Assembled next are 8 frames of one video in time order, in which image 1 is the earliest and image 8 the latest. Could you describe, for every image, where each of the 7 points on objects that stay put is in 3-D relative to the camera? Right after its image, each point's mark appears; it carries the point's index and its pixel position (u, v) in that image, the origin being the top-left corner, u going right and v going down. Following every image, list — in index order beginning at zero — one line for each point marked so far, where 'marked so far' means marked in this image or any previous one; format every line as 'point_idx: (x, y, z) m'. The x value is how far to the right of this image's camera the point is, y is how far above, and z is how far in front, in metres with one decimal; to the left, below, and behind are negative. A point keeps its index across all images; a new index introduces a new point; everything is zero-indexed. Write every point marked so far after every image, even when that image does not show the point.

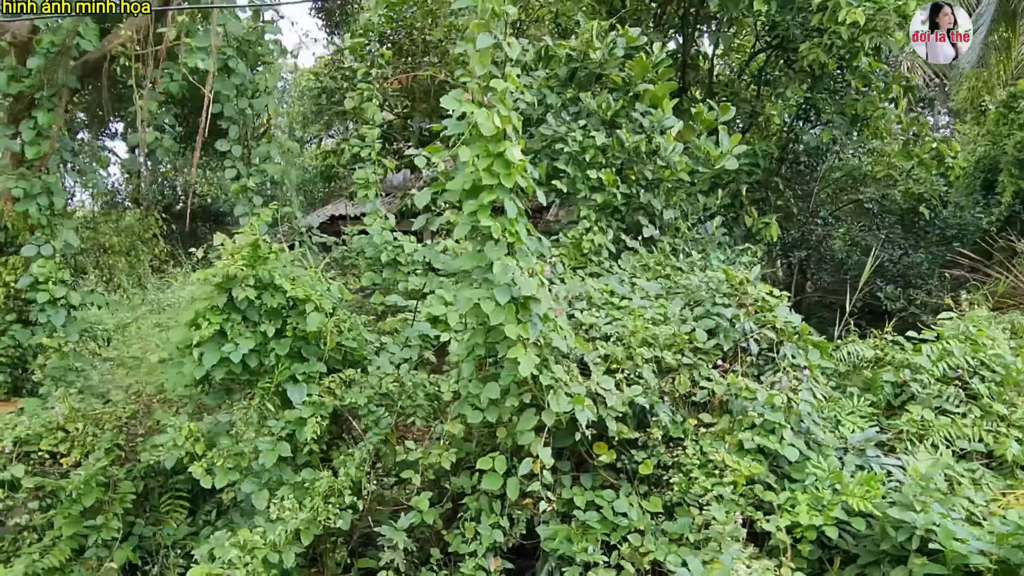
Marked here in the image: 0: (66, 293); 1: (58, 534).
0: (-2.0, 0.0, +3.3) m
1: (-1.7, -0.9, +2.8) m
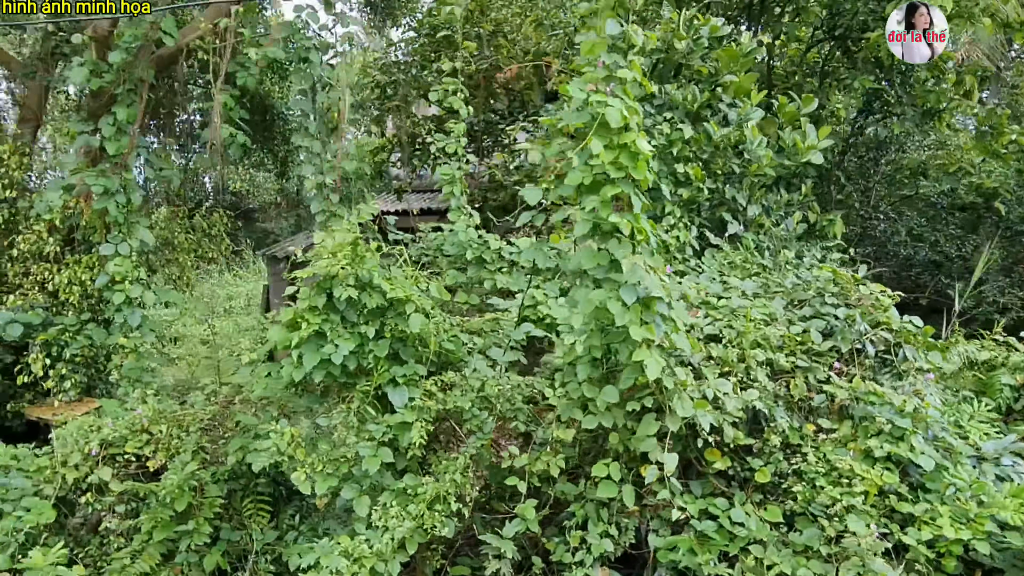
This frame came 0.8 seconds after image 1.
0: (-1.7, 0.0, +3.2) m
1: (-1.4, -0.9, +2.7) m
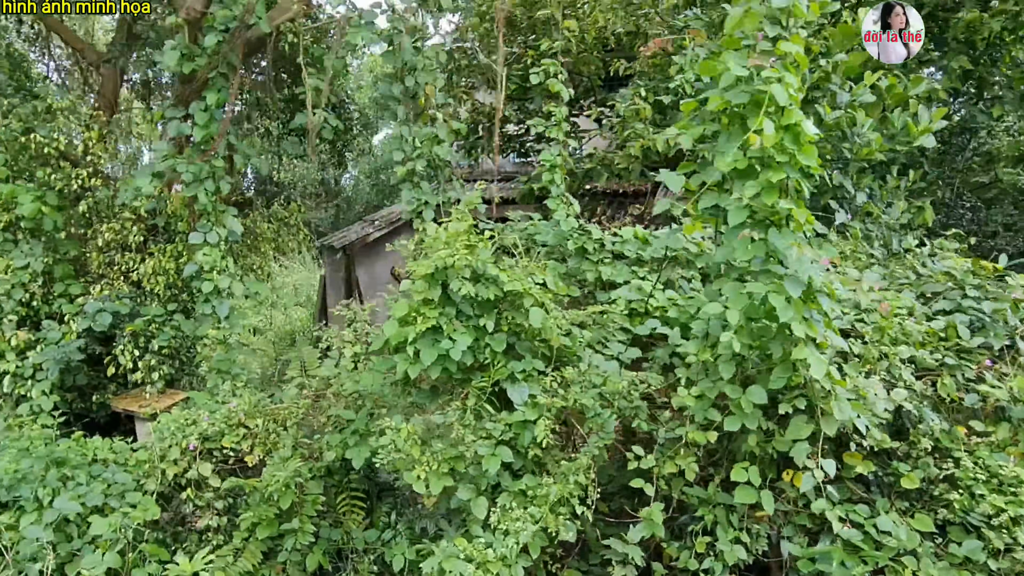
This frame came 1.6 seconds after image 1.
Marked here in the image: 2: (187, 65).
0: (-1.2, 0.0, +3.2) m
1: (-1.0, -0.9, +2.6) m
2: (-1.3, +0.9, +2.9) m
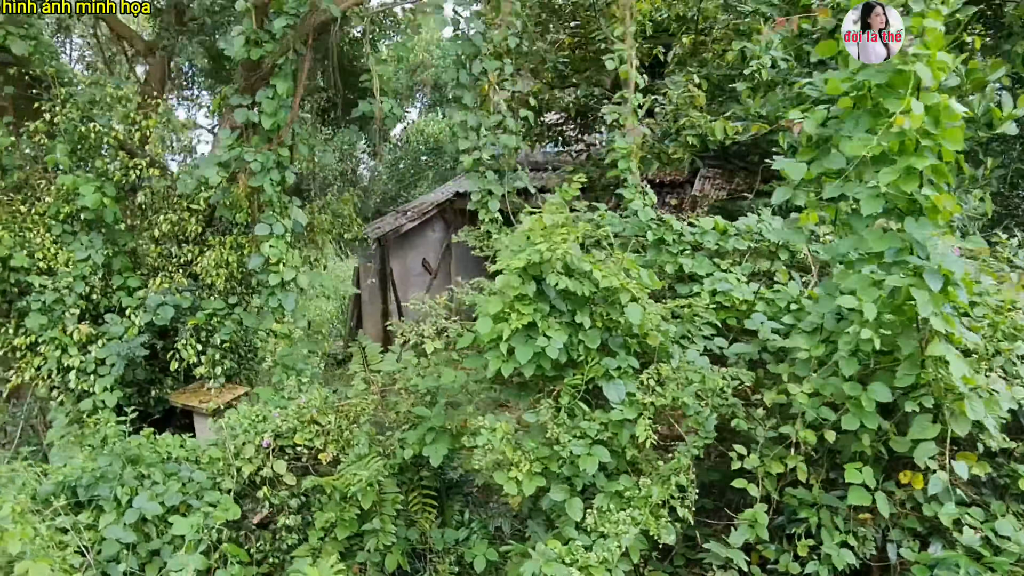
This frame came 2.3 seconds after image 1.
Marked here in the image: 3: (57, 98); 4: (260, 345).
0: (-0.9, +0.1, +3.1) m
1: (-0.7, -0.9, +2.6) m
2: (-1.0, +0.9, +2.8) m
3: (-2.0, +0.8, +3.2) m
4: (-1.1, -0.3, +3.3) m
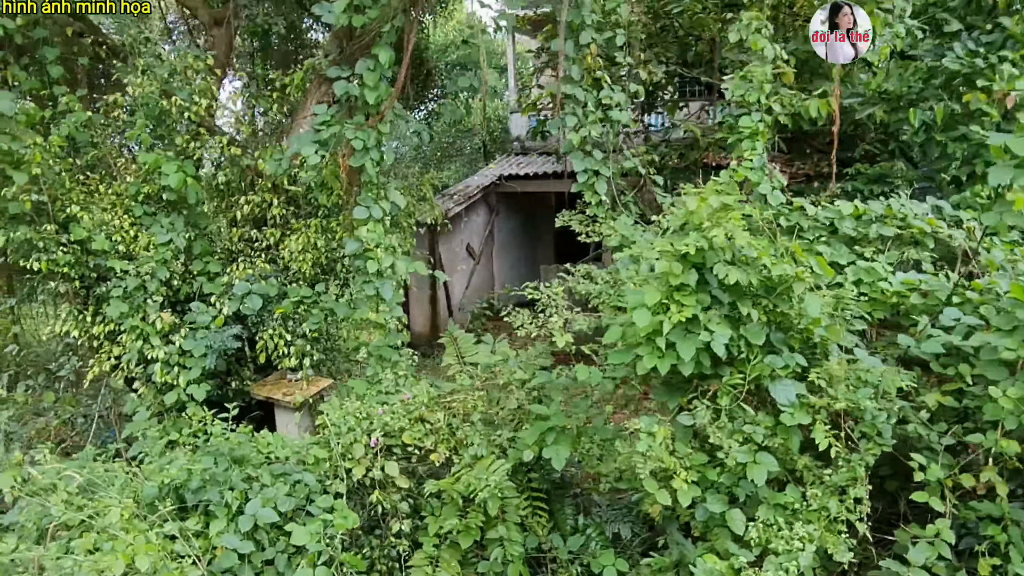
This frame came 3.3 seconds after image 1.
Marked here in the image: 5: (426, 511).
0: (-0.5, +0.1, +2.9) m
1: (-0.2, -0.8, +2.4) m
2: (-0.5, +1.0, +2.6) m
3: (-1.5, +0.9, +3.0) m
4: (-0.7, -0.2, +3.1) m
5: (-0.3, -0.8, +2.5) m
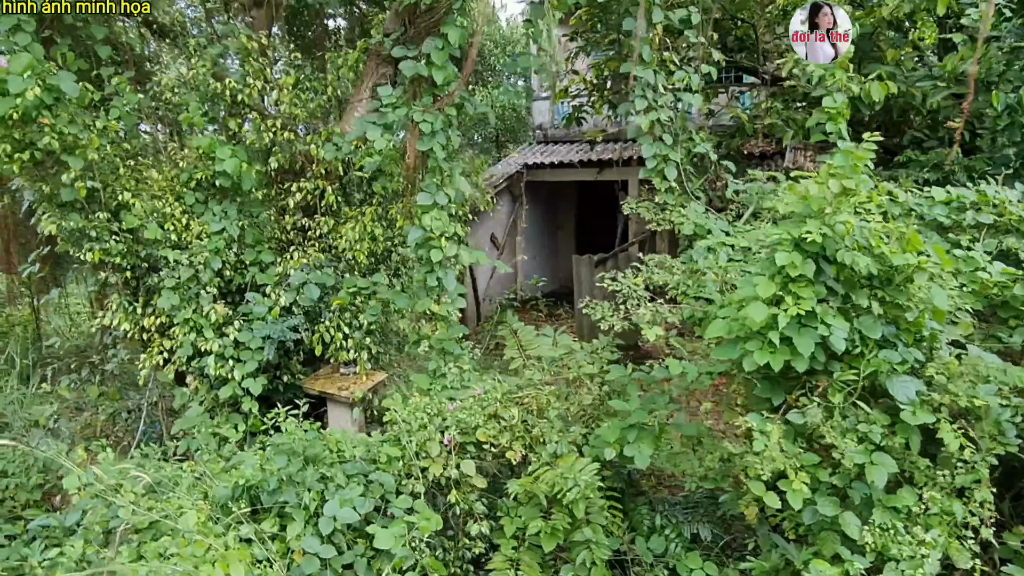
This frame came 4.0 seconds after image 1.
0: (-0.2, +0.1, +2.8) m
1: (0.0, -0.8, +2.3) m
2: (-0.3, +1.0, +2.4) m
3: (-1.3, +0.9, +2.8) m
4: (-0.4, -0.2, +2.9) m
5: (0.0, -0.7, +2.4) m
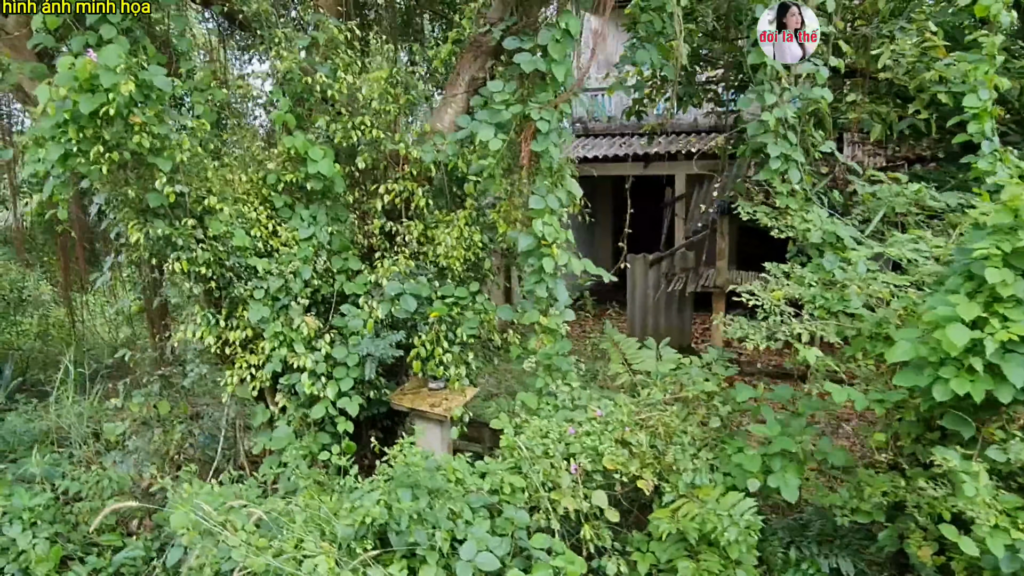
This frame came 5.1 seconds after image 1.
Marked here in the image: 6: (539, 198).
0: (+0.2, +0.1, +2.6) m
1: (+0.4, -0.9, +2.1) m
2: (+0.1, +0.9, +2.2) m
3: (-0.9, +0.9, +2.6) m
4: (0.0, -0.2, +2.7) m
5: (+0.4, -0.8, +2.2) m
6: (+0.1, +0.3, +2.4) m
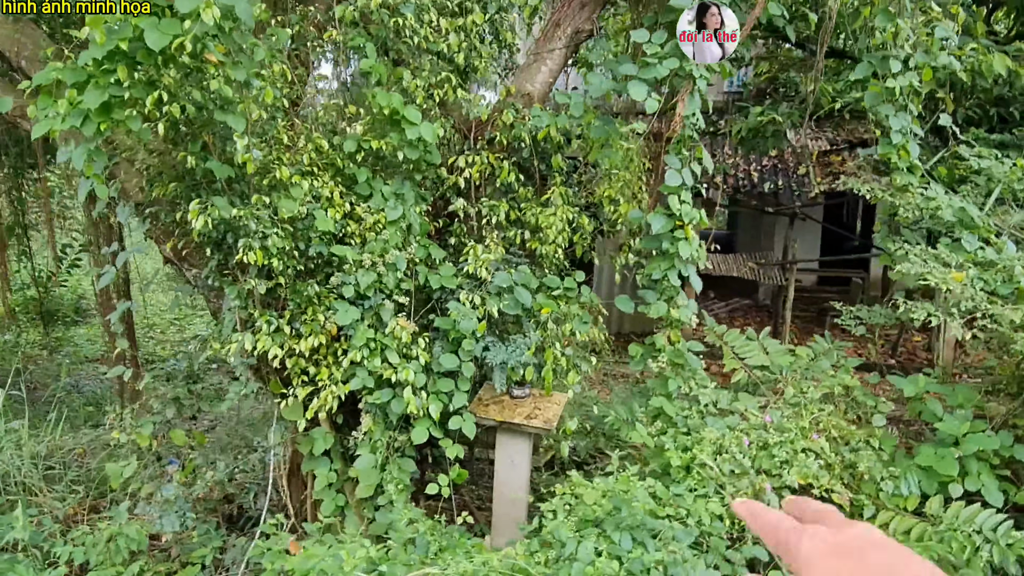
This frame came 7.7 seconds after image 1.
0: (+0.6, +0.1, +2.2) m
1: (+0.9, -0.8, +1.8) m
2: (+0.6, +1.0, +1.9) m
3: (-0.5, +0.9, +2.1) m
4: (+0.4, -0.2, +2.4) m
5: (+0.9, -0.7, +1.9) m
6: (+0.5, +0.3, +2.1) m
